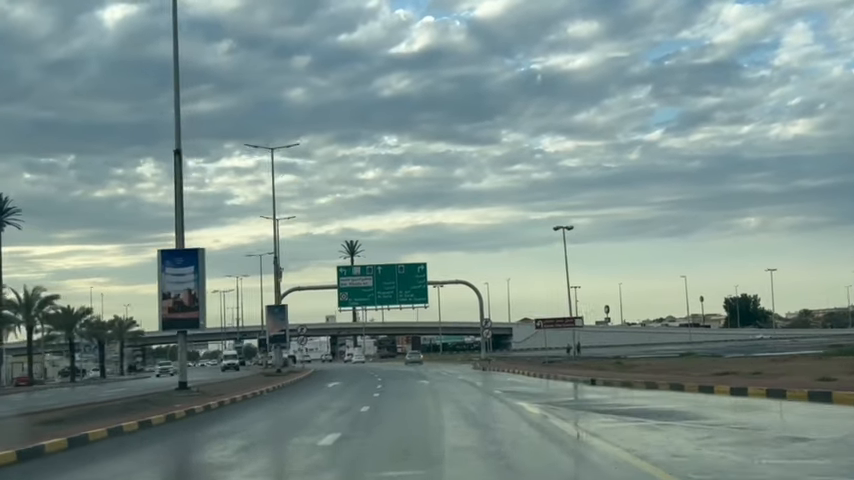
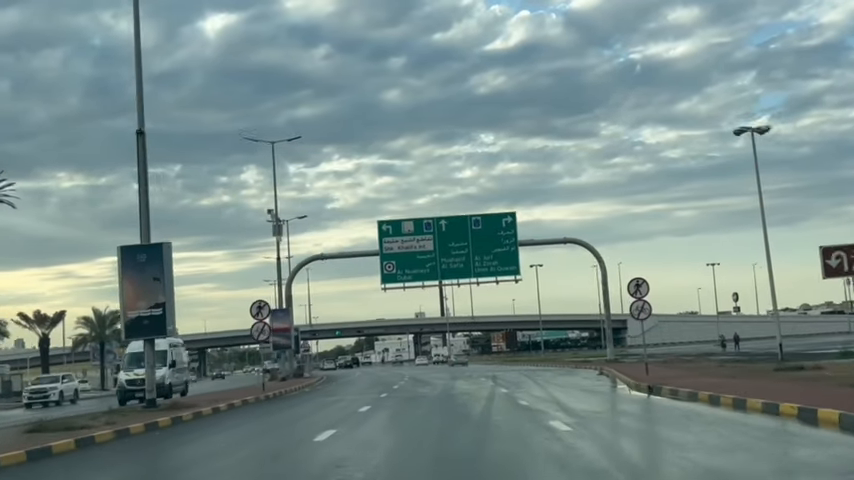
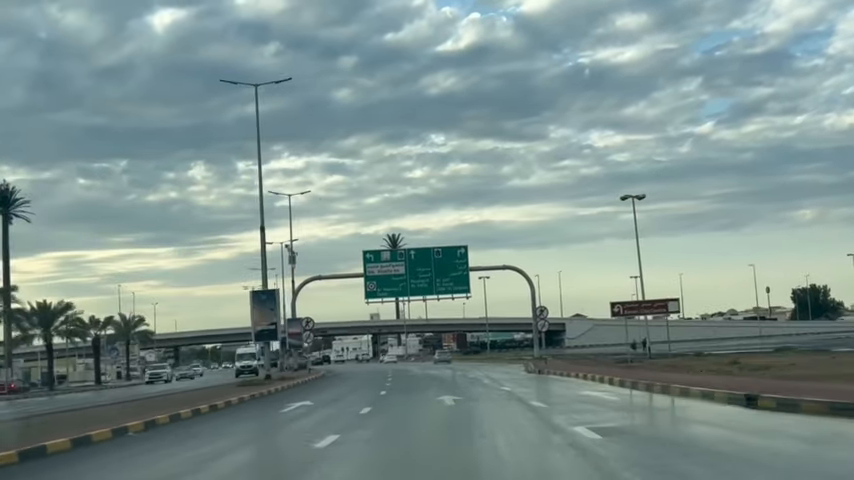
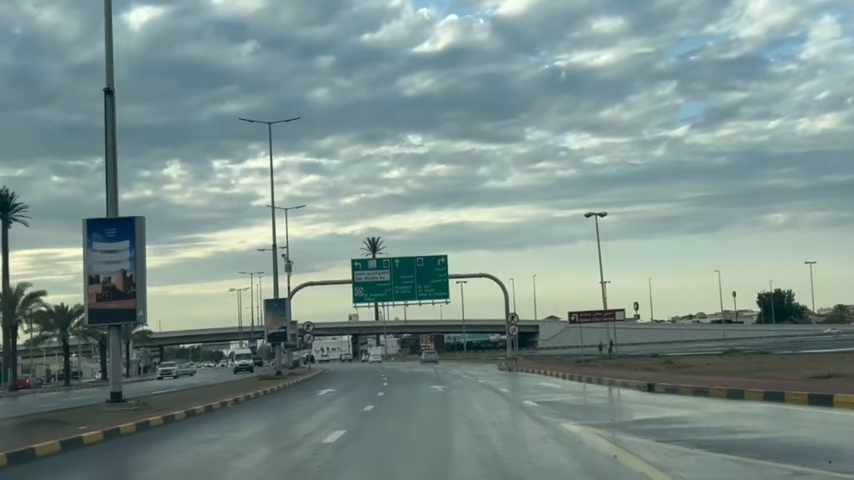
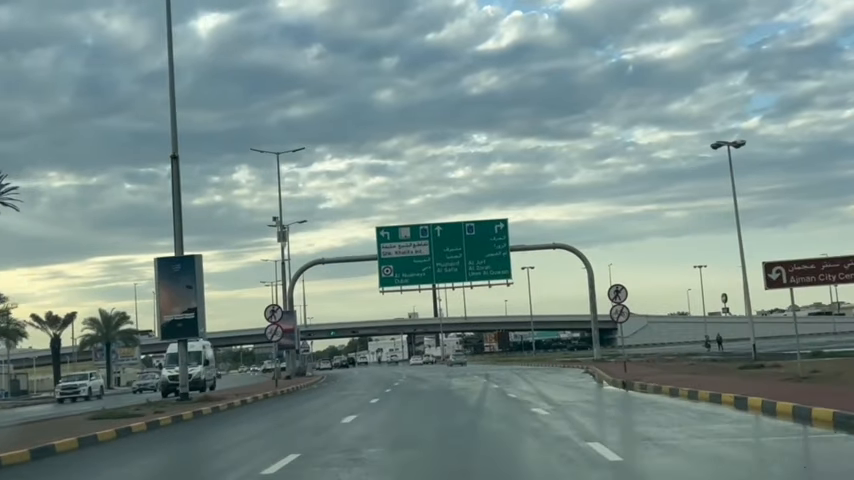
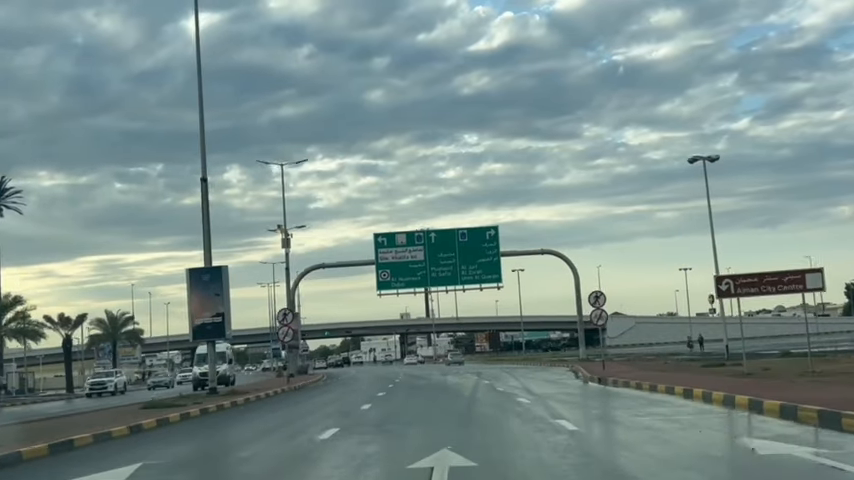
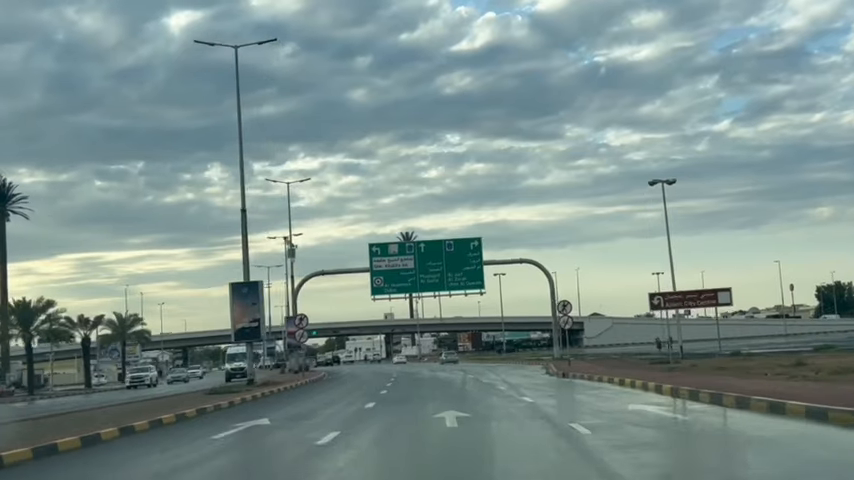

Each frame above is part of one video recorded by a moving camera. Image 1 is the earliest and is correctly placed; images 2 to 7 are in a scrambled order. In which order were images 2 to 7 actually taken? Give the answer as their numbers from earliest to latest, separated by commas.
4, 3, 7, 6, 5, 2
